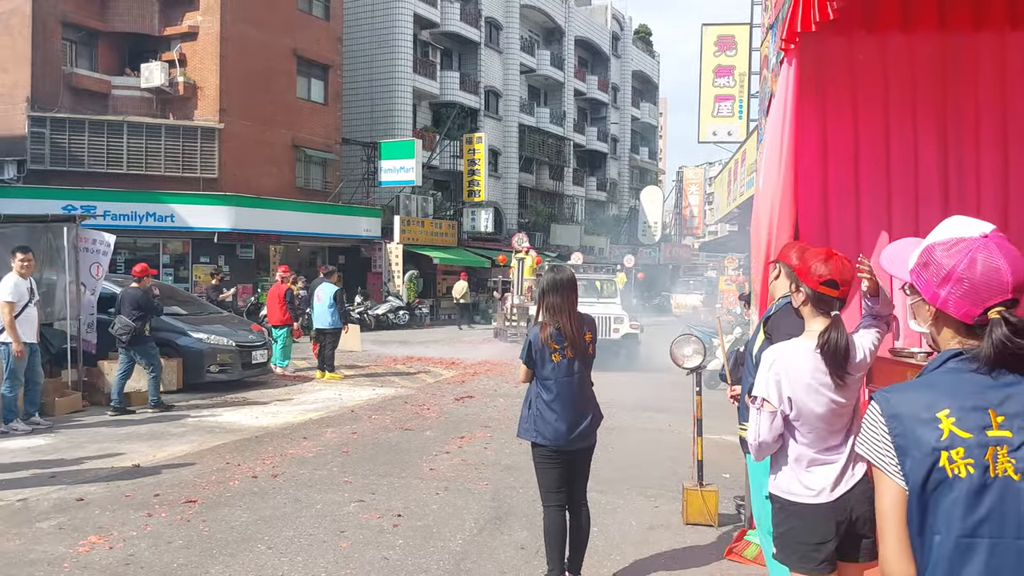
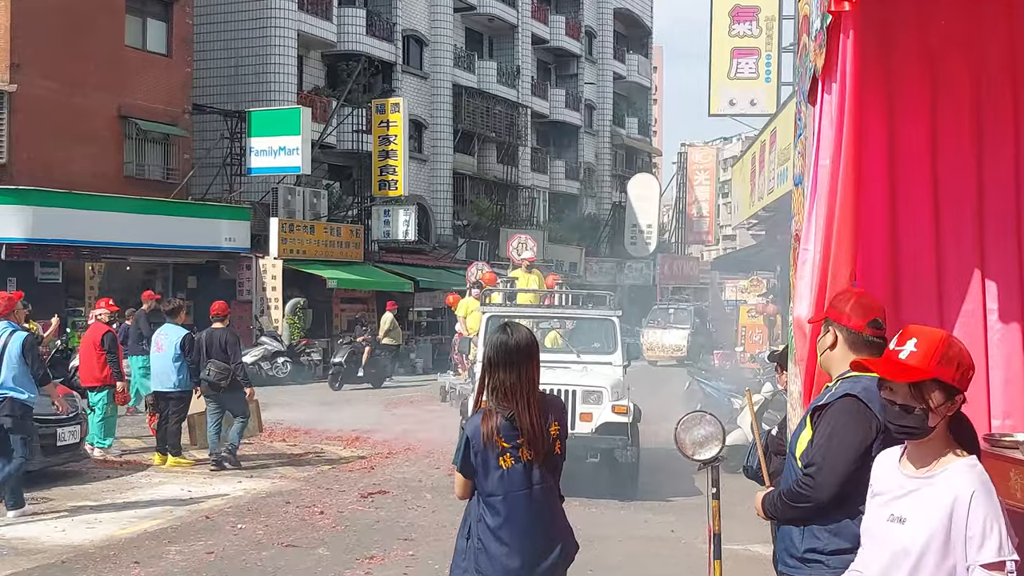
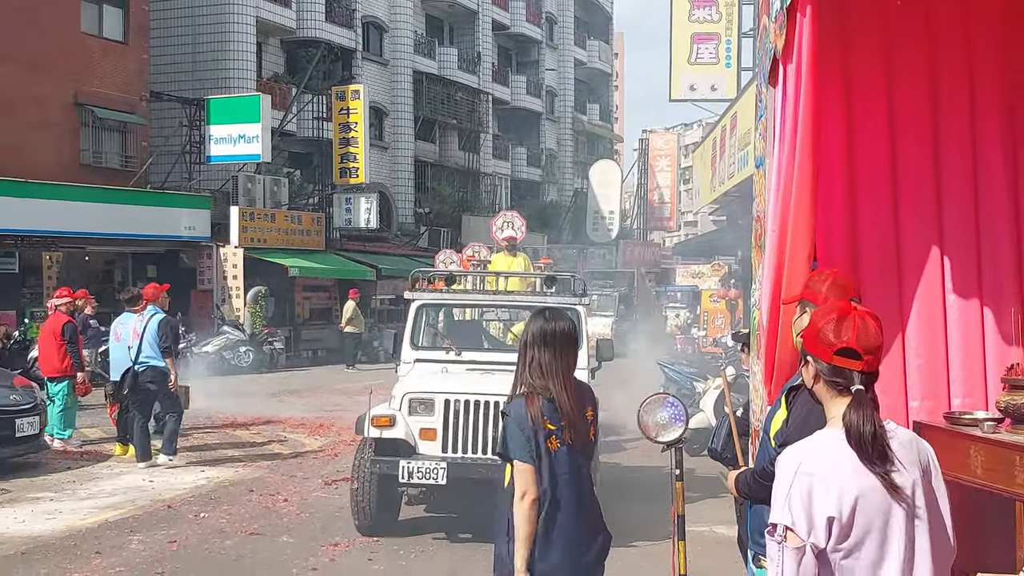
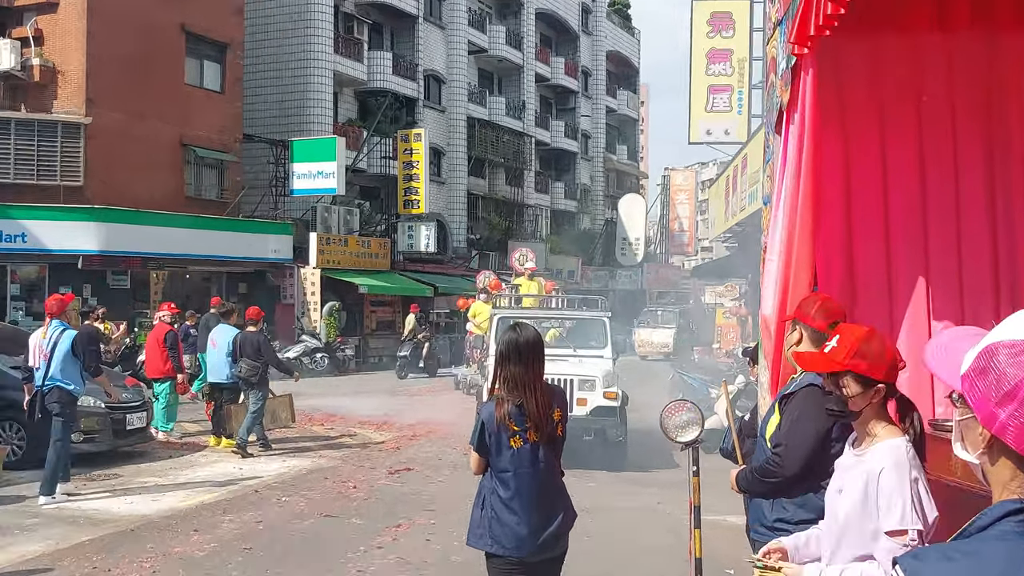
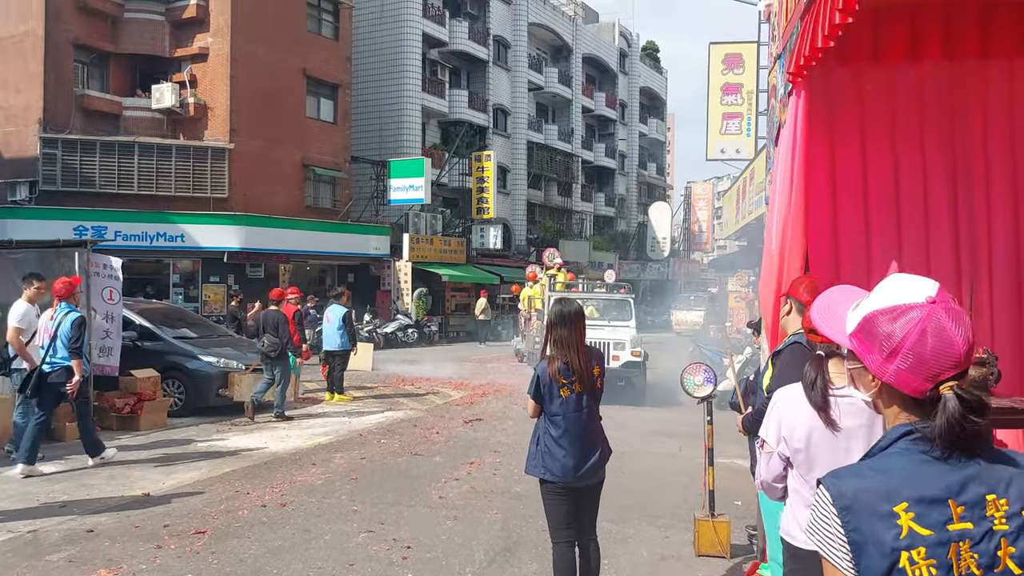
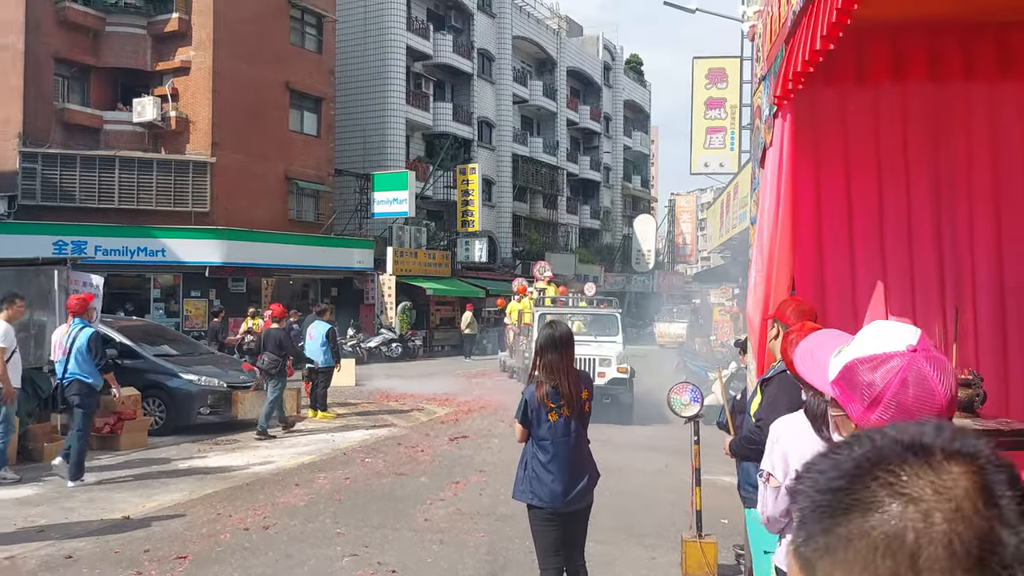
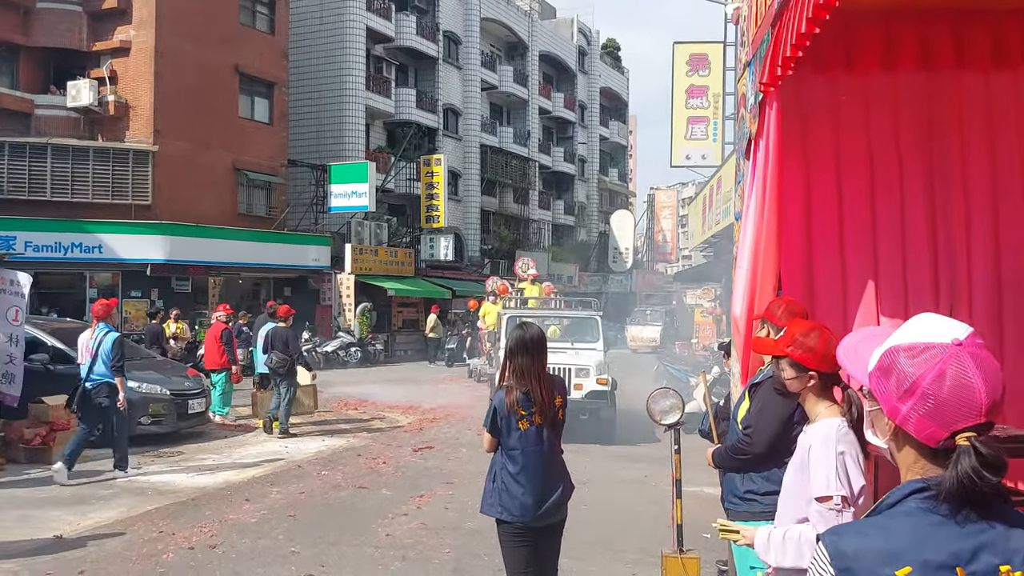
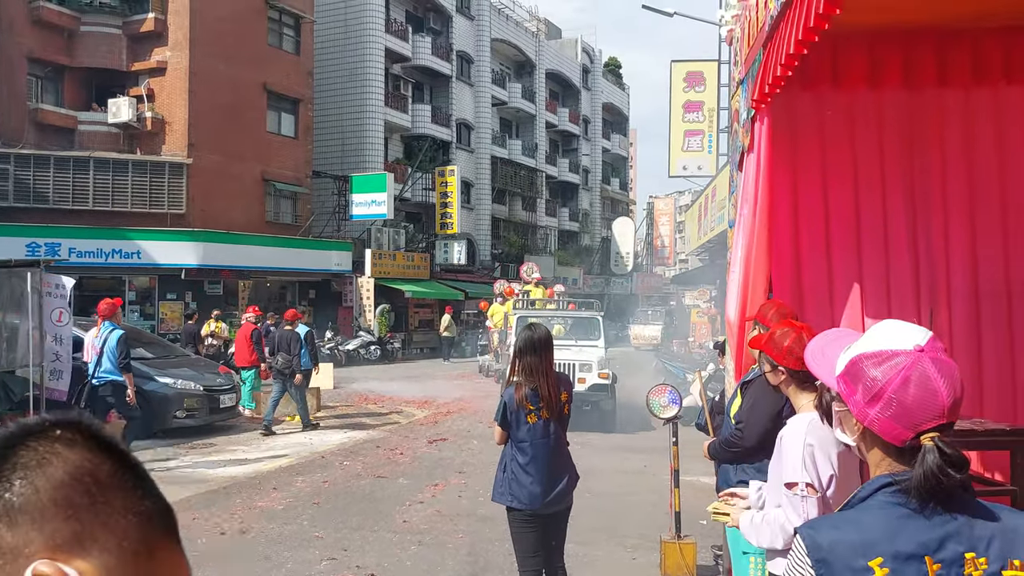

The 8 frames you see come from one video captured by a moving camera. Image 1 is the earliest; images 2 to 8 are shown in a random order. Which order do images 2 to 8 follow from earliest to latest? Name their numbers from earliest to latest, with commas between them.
5, 6, 8, 7, 4, 2, 3
